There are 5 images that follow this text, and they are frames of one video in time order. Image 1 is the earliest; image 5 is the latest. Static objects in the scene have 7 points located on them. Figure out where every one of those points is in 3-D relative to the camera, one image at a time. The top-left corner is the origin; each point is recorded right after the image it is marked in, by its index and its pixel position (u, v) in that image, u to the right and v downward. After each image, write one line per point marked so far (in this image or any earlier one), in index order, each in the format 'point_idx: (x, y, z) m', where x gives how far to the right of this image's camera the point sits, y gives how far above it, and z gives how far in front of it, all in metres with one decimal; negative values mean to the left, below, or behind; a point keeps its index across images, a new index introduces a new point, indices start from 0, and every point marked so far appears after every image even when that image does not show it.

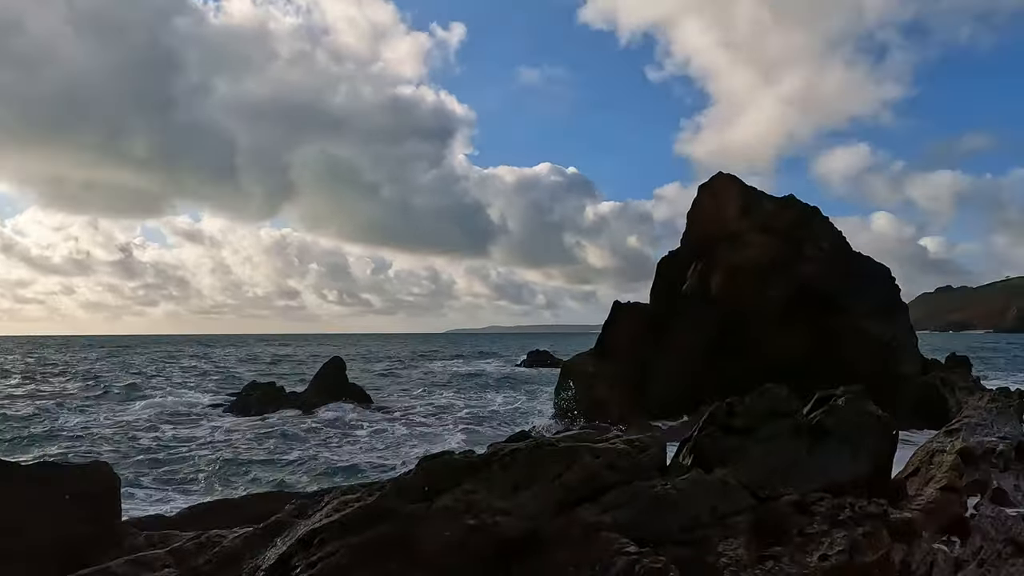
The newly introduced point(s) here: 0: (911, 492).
0: (+3.6, -1.9, +6.1) m
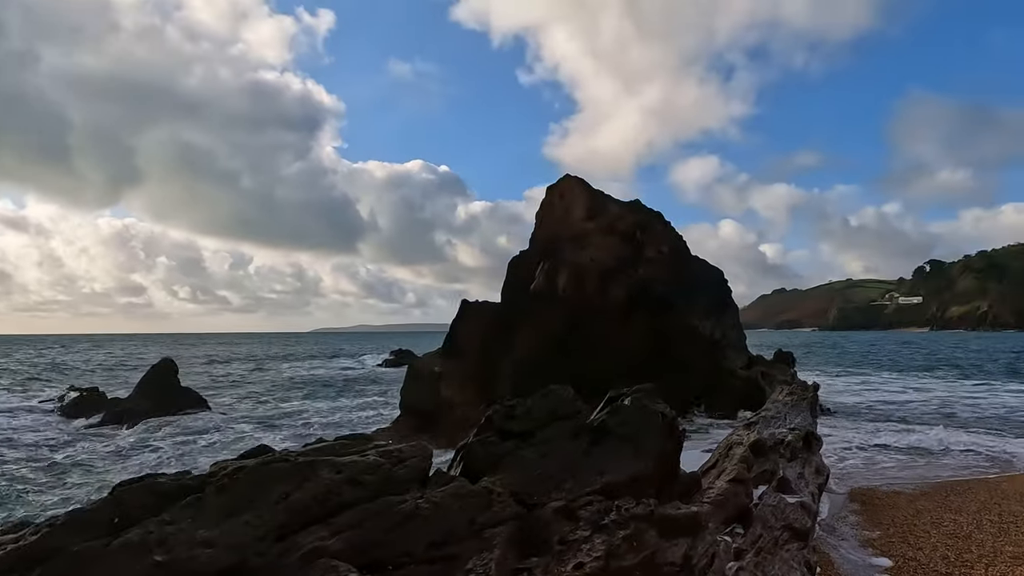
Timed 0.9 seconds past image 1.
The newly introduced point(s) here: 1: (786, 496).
0: (+1.8, -1.9, +6.3) m
1: (+2.7, -2.1, +6.6) m
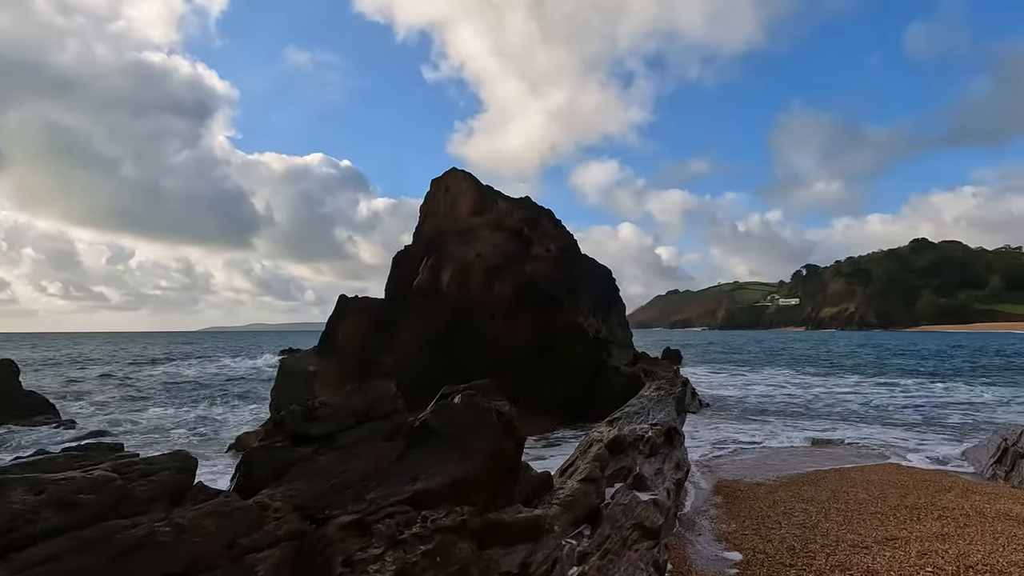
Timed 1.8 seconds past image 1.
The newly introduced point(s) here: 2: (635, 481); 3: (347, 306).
0: (+0.4, -1.8, +6.0) m
1: (+1.2, -2.0, +6.4) m
2: (+1.2, -1.9, +6.6) m
3: (-4.4, -0.4, +17.6) m
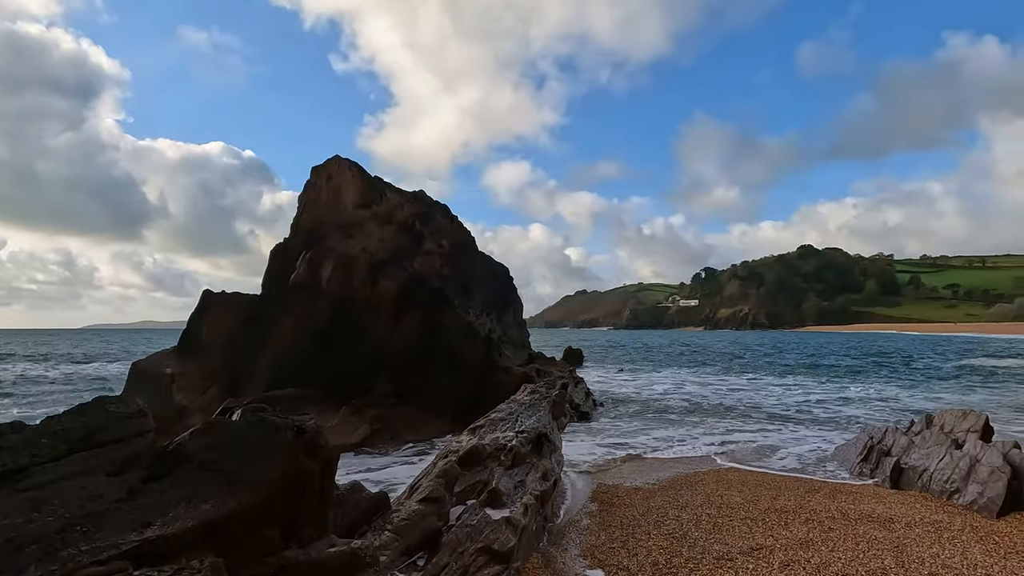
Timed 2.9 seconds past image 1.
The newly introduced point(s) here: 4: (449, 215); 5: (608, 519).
0: (-1.0, -1.7, +5.3) m
1: (-0.2, -2.0, +5.8) m
2: (-0.2, -1.9, +6.0) m
3: (-7.2, -0.3, +16.1) m
4: (-1.9, +2.2, +19.9) m
5: (+1.2, -2.9, +8.4) m
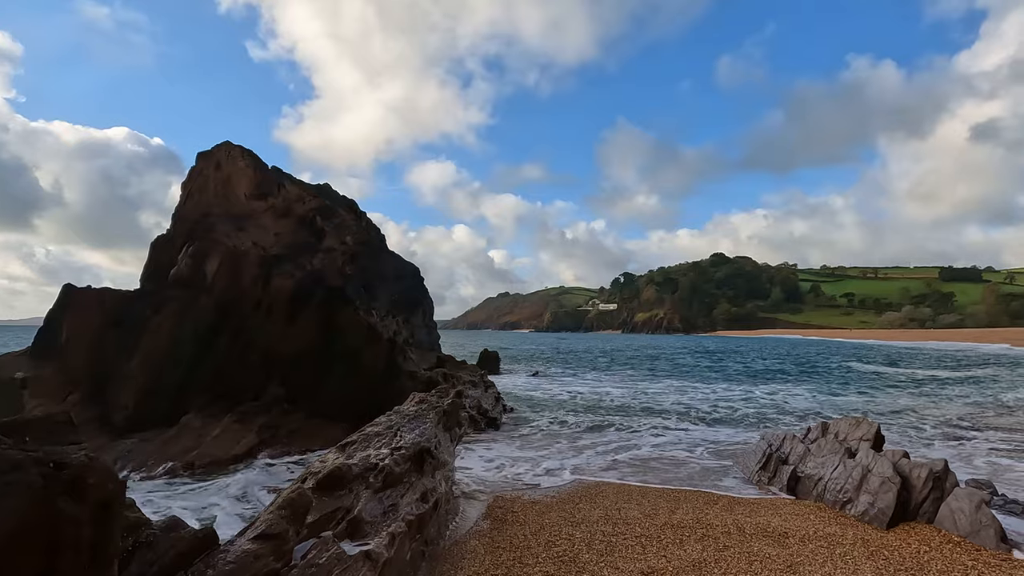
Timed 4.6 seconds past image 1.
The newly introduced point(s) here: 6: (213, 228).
0: (-2.0, -1.7, +4.4) m
1: (-1.2, -2.0, +5.1) m
2: (-1.3, -1.9, +5.2) m
3: (-9.4, -0.2, +14.5) m
4: (-4.5, +2.2, +18.9) m
5: (-0.2, -3.0, +7.8) m
6: (-6.8, +1.4, +15.1) m
